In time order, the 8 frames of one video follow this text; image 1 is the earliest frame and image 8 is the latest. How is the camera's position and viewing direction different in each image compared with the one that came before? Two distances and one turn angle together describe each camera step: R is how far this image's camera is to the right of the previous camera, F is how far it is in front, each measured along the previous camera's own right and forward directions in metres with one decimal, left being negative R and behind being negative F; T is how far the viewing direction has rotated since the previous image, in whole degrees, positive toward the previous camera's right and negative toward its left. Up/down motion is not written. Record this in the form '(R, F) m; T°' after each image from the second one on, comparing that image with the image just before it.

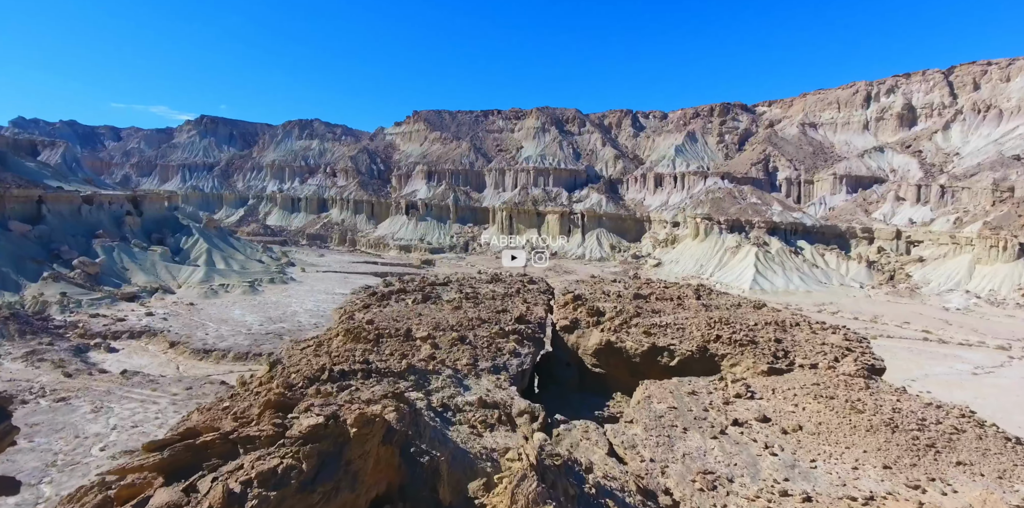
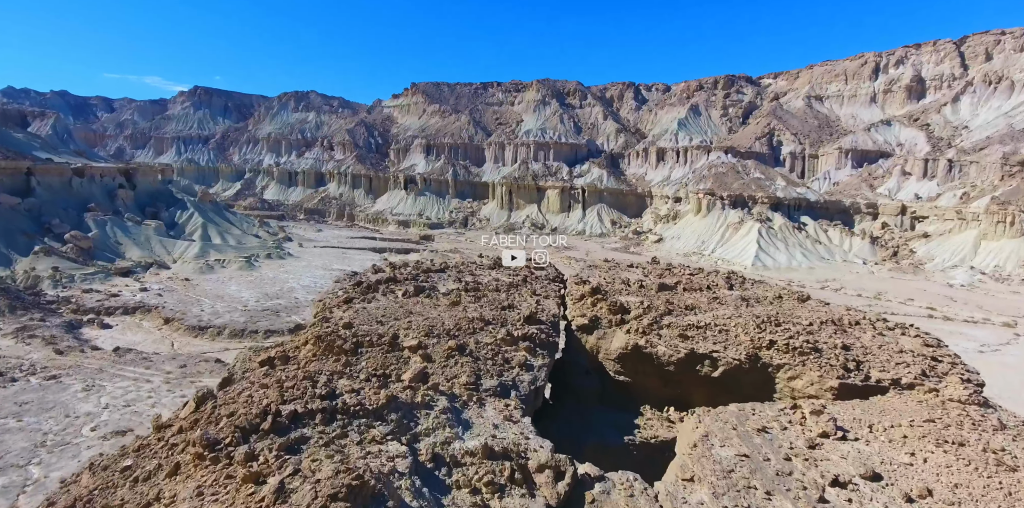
(0.0, +0.4) m; 0°
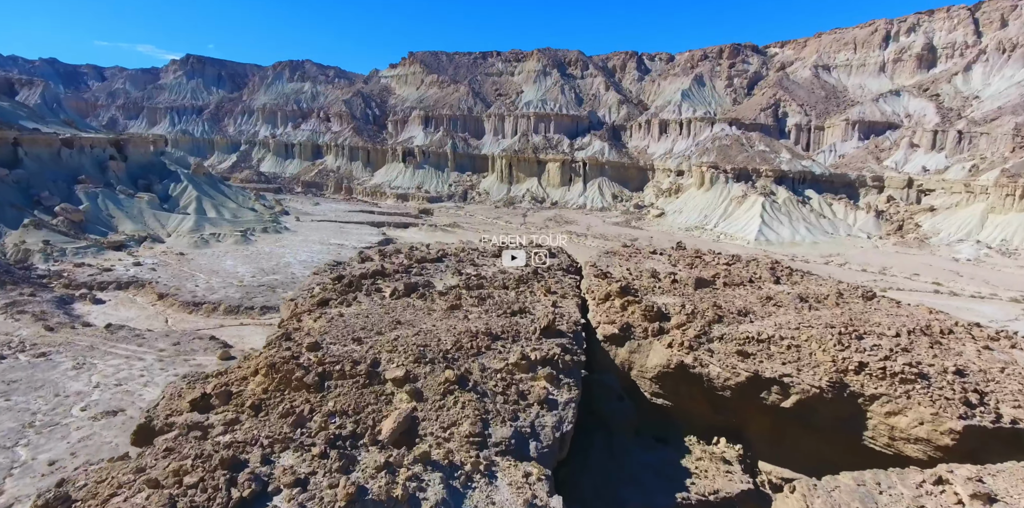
(0.0, +0.4) m; 0°
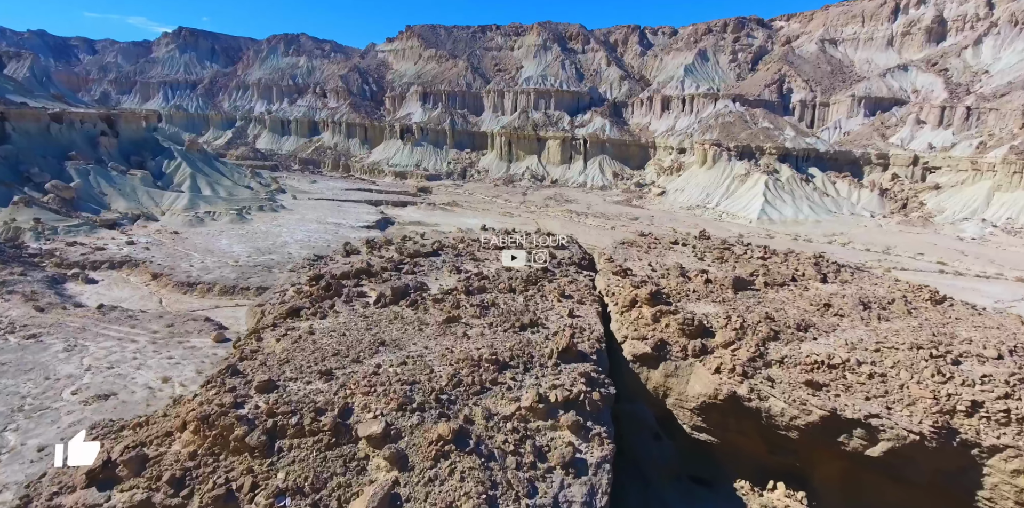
(0.0, +0.3) m; 0°
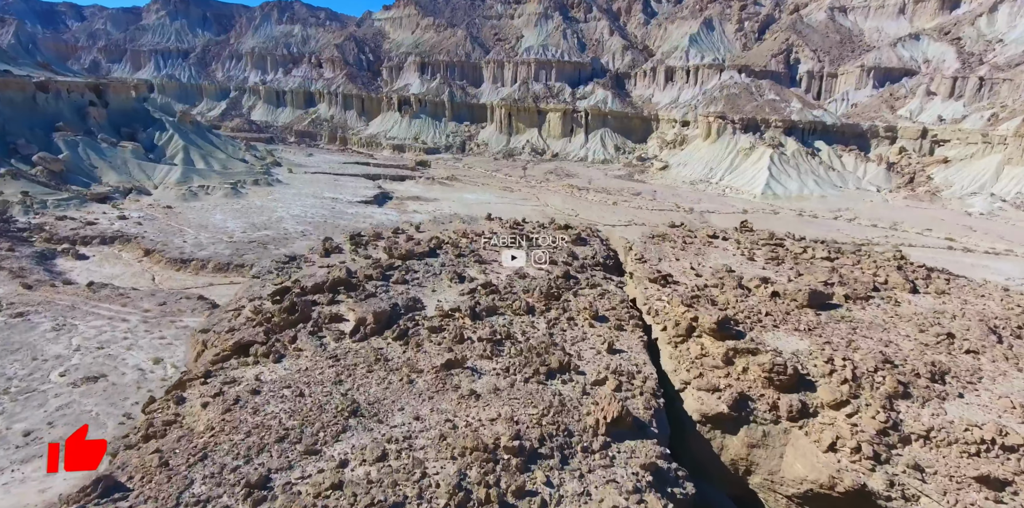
(0.0, +0.5) m; 0°
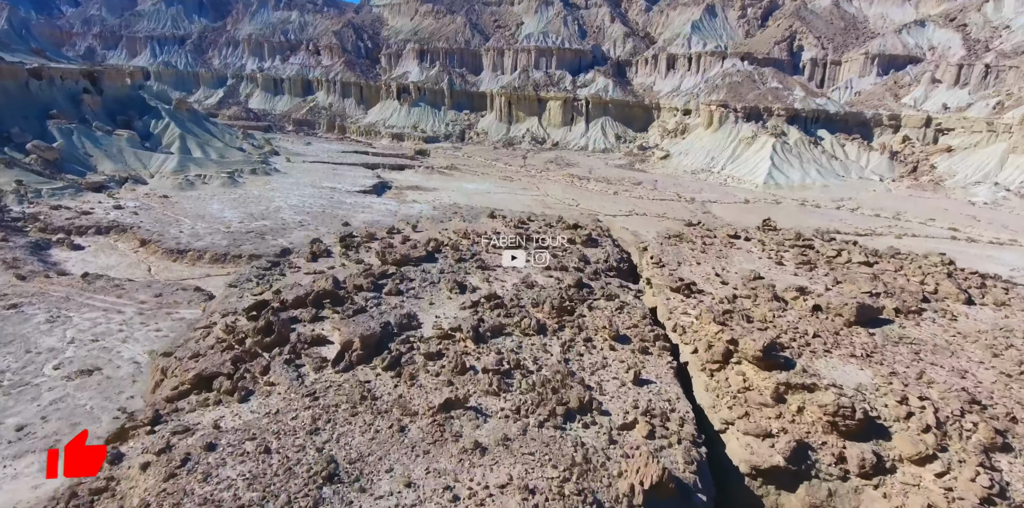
(0.0, +0.2) m; 0°
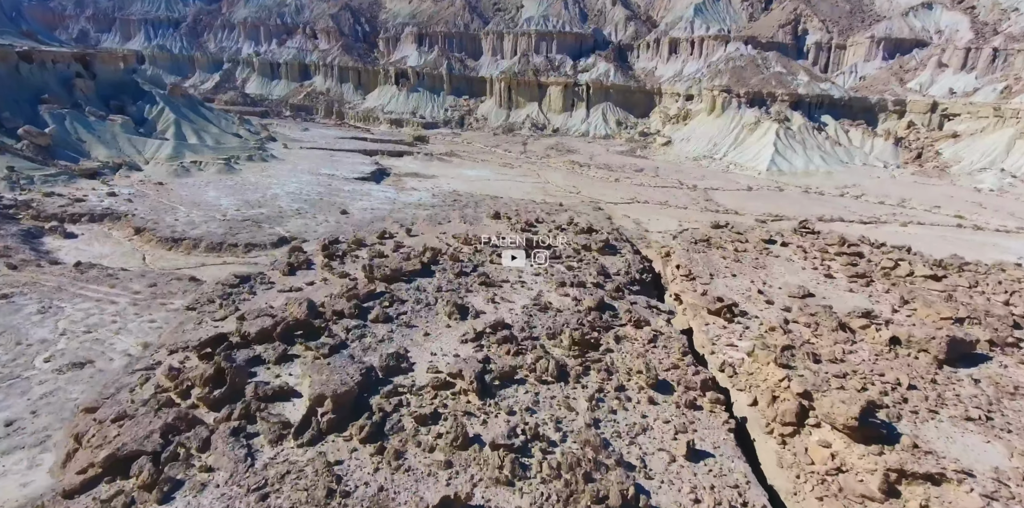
(0.0, +0.3) m; 0°
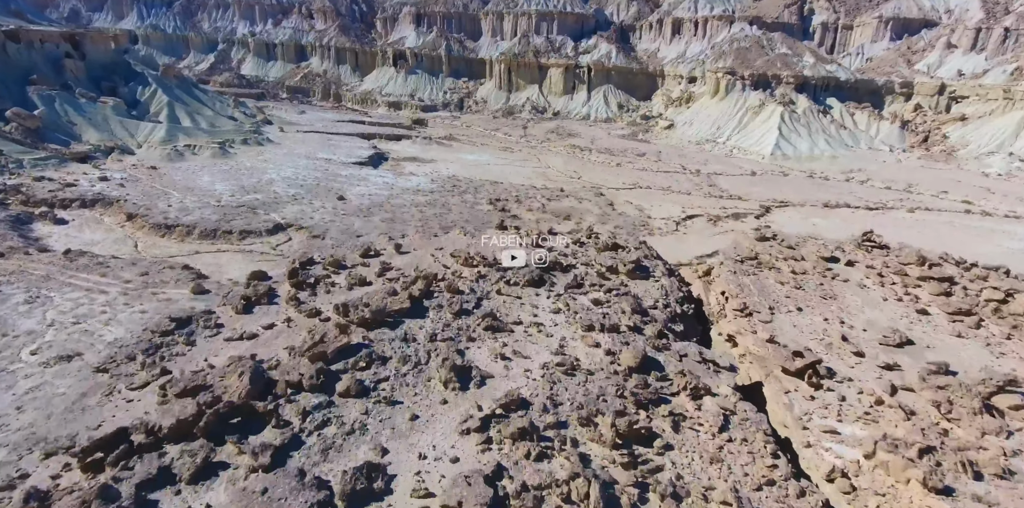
(0.0, +0.4) m; 0°
